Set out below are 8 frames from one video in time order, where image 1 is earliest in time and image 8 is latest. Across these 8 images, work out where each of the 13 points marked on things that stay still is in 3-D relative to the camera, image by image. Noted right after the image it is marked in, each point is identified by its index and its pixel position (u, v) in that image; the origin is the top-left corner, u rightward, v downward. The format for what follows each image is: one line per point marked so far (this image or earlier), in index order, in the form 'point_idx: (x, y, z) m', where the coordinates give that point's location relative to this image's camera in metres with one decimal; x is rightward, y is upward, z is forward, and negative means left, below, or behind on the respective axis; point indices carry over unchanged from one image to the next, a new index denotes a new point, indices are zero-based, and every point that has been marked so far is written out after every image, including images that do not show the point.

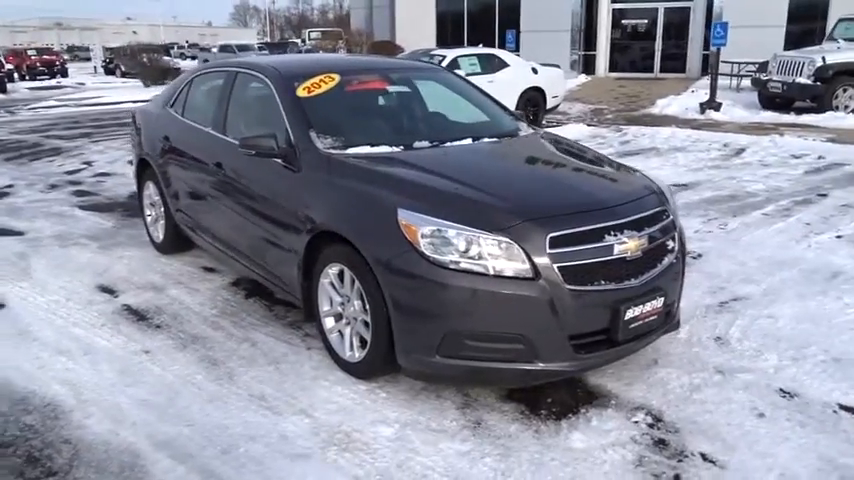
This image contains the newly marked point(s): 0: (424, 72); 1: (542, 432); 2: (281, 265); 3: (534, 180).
0: (0.0, +1.3, +5.6) m
1: (+0.6, -0.9, +3.6) m
2: (-0.9, -0.2, +4.7) m
3: (+0.6, +0.3, +4.1) m
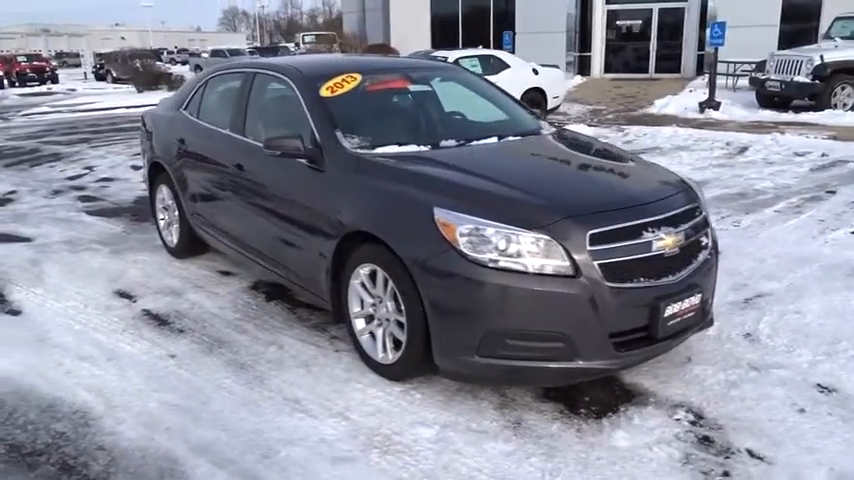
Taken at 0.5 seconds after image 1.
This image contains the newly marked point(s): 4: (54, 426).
0: (+0.1, +1.3, +5.5) m
1: (+0.8, -0.9, +3.5) m
2: (-0.7, -0.2, +4.6) m
3: (+0.8, +0.4, +4.1) m
4: (-1.9, -0.9, +3.7) m
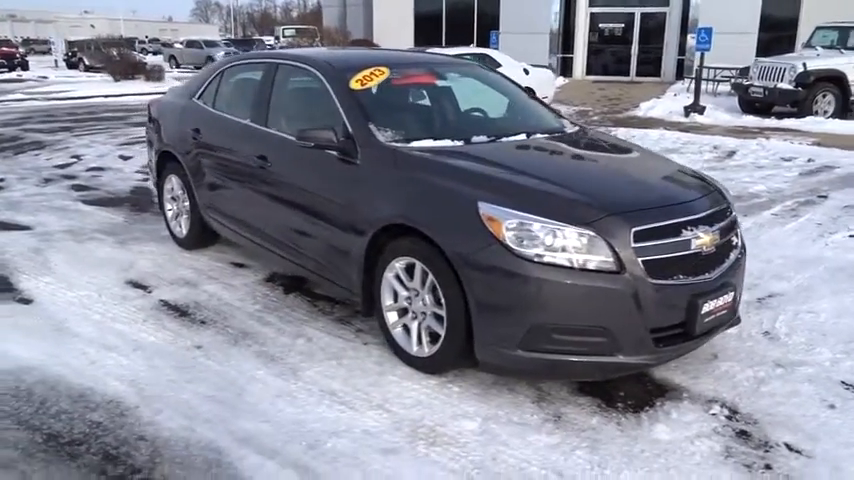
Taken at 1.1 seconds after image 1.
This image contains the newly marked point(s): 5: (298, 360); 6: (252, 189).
0: (+0.3, +1.3, +5.6) m
1: (+1.0, -0.9, +3.6) m
2: (-0.6, -0.1, +4.6) m
3: (+1.0, +0.4, +4.1) m
4: (-1.7, -0.9, +3.7) m
5: (-0.7, -0.7, +4.3) m
6: (-1.3, +0.4, +5.3) m
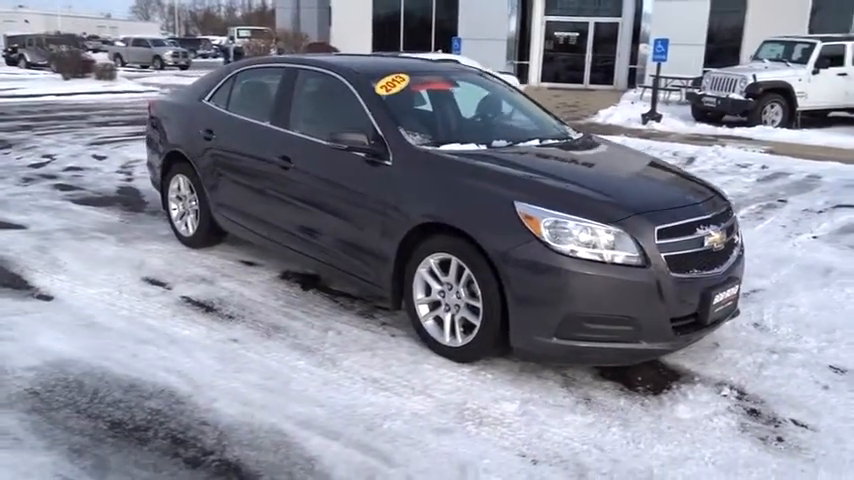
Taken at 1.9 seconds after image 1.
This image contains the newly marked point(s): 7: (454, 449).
0: (+0.4, +1.3, +5.9) m
1: (+1.2, -0.9, +4.0) m
2: (-0.4, -0.1, +4.8) m
3: (+1.2, +0.4, +4.5) m
4: (-1.5, -0.9, +3.8) m
5: (-0.6, -0.7, +4.5) m
6: (-1.2, +0.4, +5.5) m
7: (+0.1, -1.0, +3.5) m
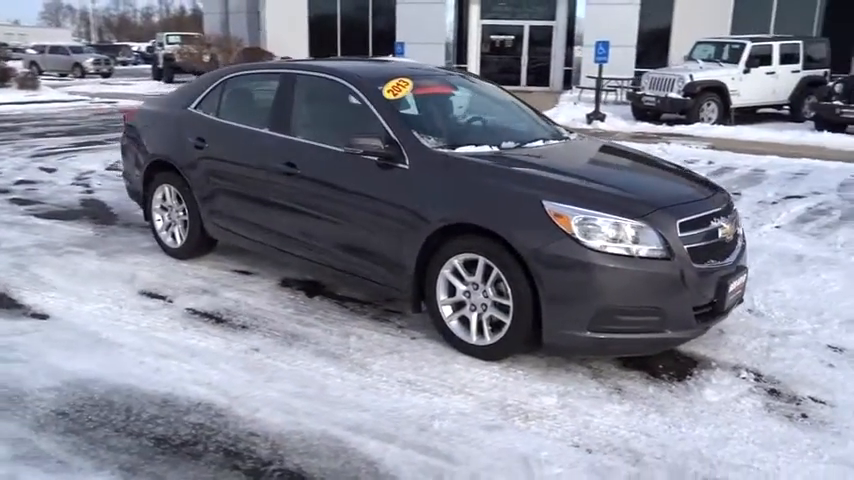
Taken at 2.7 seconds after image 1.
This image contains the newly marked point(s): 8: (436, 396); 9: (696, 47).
0: (+0.3, +1.3, +6.0) m
1: (+1.4, -0.9, +4.1) m
2: (-0.3, -0.1, +4.9) m
3: (+1.3, +0.4, +4.7) m
4: (-1.2, -0.9, +3.8) m
5: (-0.4, -0.7, +4.5) m
6: (-1.1, +0.3, +5.5) m
7: (+0.4, -1.0, +3.5) m
8: (0.0, -0.8, +4.0) m
9: (+6.9, +4.9, +18.7) m
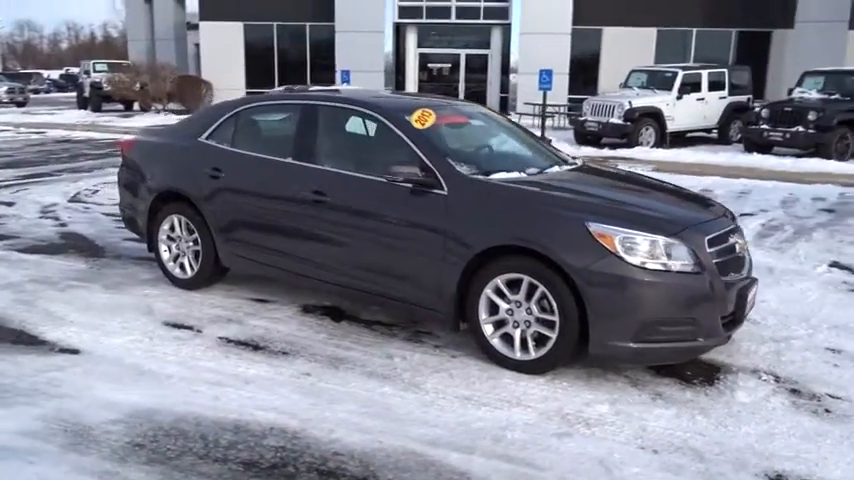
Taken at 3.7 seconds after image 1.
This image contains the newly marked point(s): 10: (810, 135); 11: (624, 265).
0: (+0.4, +1.1, +6.3) m
1: (+1.7, -0.9, +4.5) m
2: (-0.1, -0.3, +5.1) m
3: (+1.5, +0.3, +5.1) m
4: (-0.8, -1.1, +3.8) m
5: (-0.1, -0.9, +4.7) m
6: (-1.0, +0.1, +5.6) m
7: (+0.8, -1.1, +3.8) m
8: (+0.4, -1.0, +4.2) m
9: (+5.5, +4.4, +19.8) m
10: (+8.6, +2.4, +16.4) m
11: (+1.2, -0.2, +4.4) m
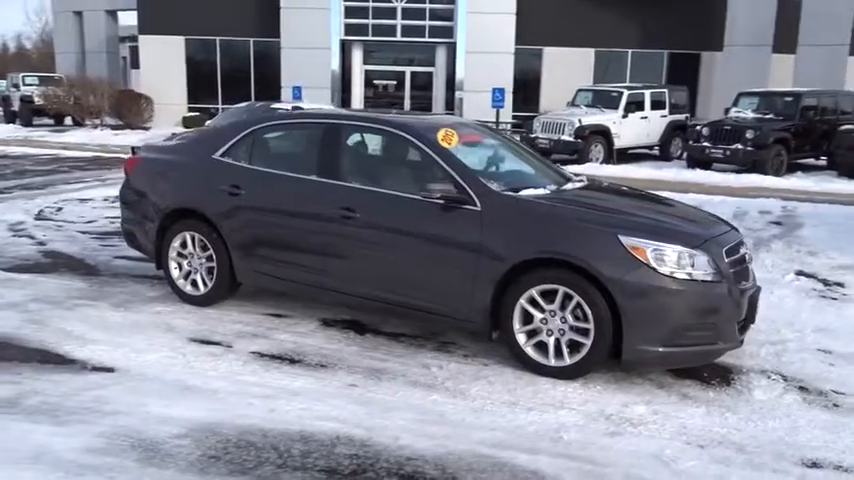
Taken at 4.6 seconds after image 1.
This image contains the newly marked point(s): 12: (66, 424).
0: (+0.5, +1.0, +6.6) m
1: (+2.0, -1.0, +4.9) m
2: (+0.2, -0.4, +5.3) m
3: (+1.7, +0.2, +5.4) m
4: (-0.5, -1.1, +4.0) m
5: (+0.2, -1.0, +4.9) m
6: (-0.8, 0.0, +5.7) m
7: (+1.2, -1.1, +4.1) m
8: (+0.7, -1.0, +4.5) m
9: (+4.2, +4.1, +20.5) m
10: (+7.7, +2.1, +17.5) m
11: (+1.5, -0.2, +4.7) m
12: (-2.1, -1.1, +4.2) m
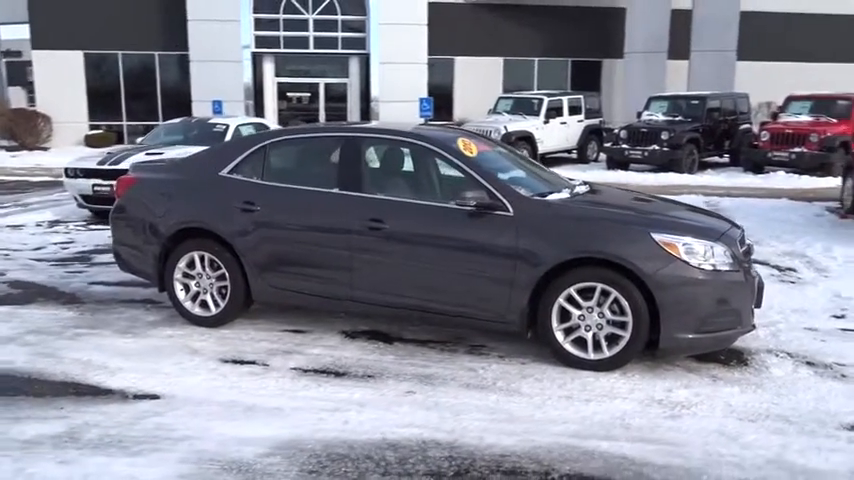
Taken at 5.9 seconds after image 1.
0: (+0.5, +0.9, +6.8) m
1: (+2.4, -1.0, +5.3) m
2: (+0.4, -0.4, +5.5) m
3: (+1.9, +0.2, +5.9) m
4: (0.0, -1.2, +4.1) m
5: (+0.5, -1.0, +5.0) m
6: (-0.6, -0.1, +5.8) m
7: (+1.6, -1.1, +4.4) m
8: (+1.1, -1.0, +4.7) m
9: (+2.1, +4.0, +21.2) m
10: (+6.0, +2.2, +18.6) m
11: (+1.8, -0.2, +5.1) m
12: (-1.6, -1.2, +4.1) m
